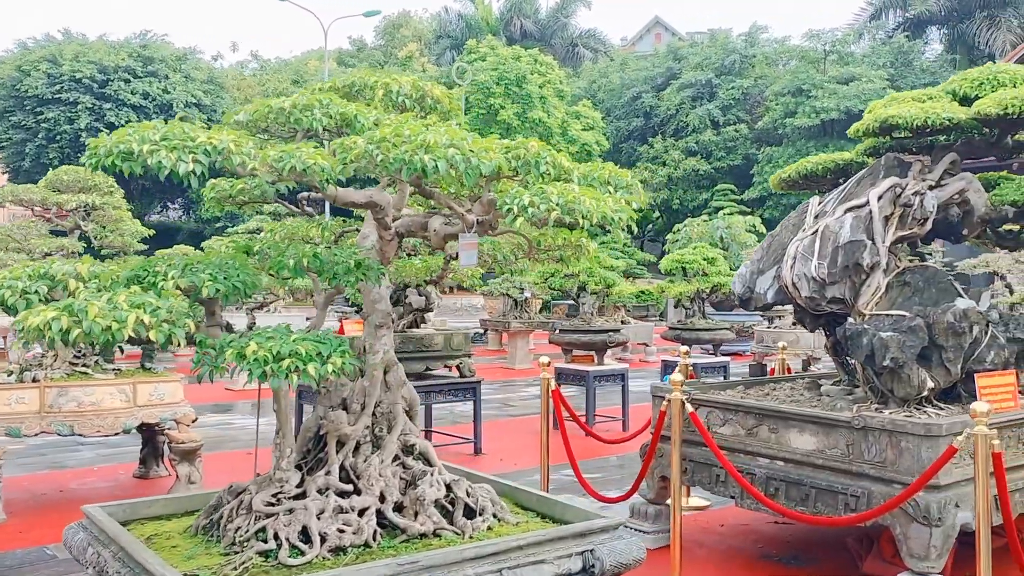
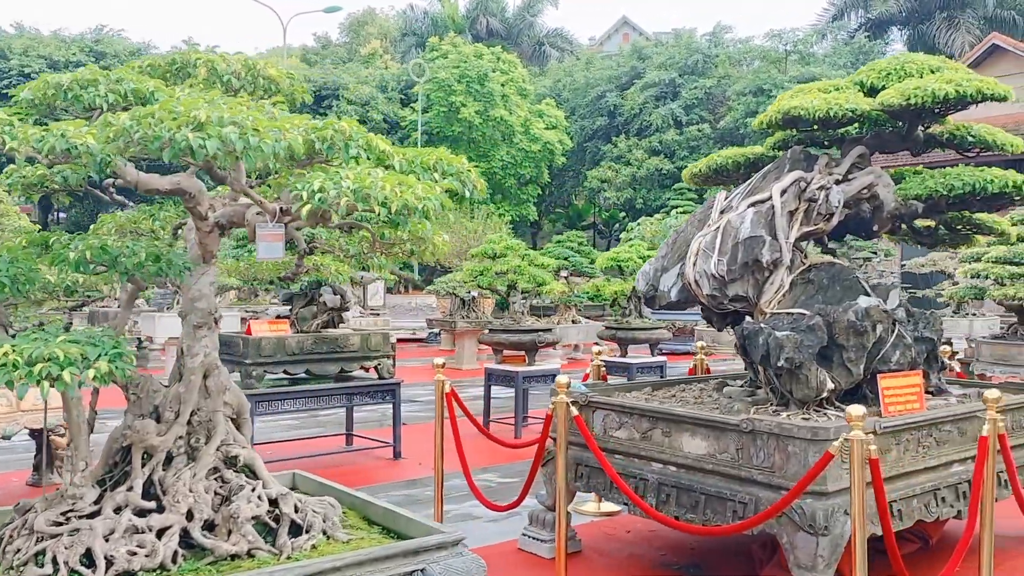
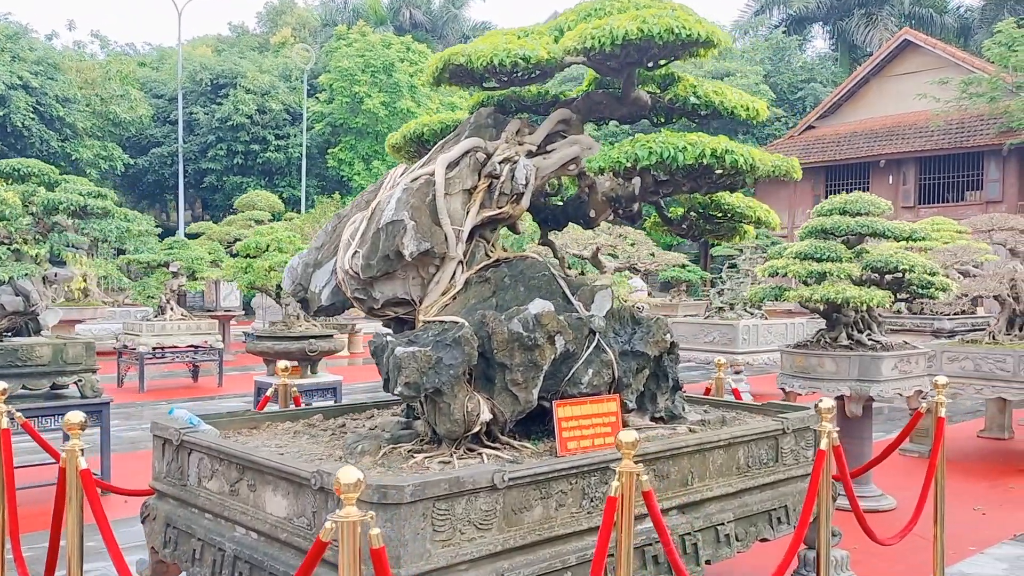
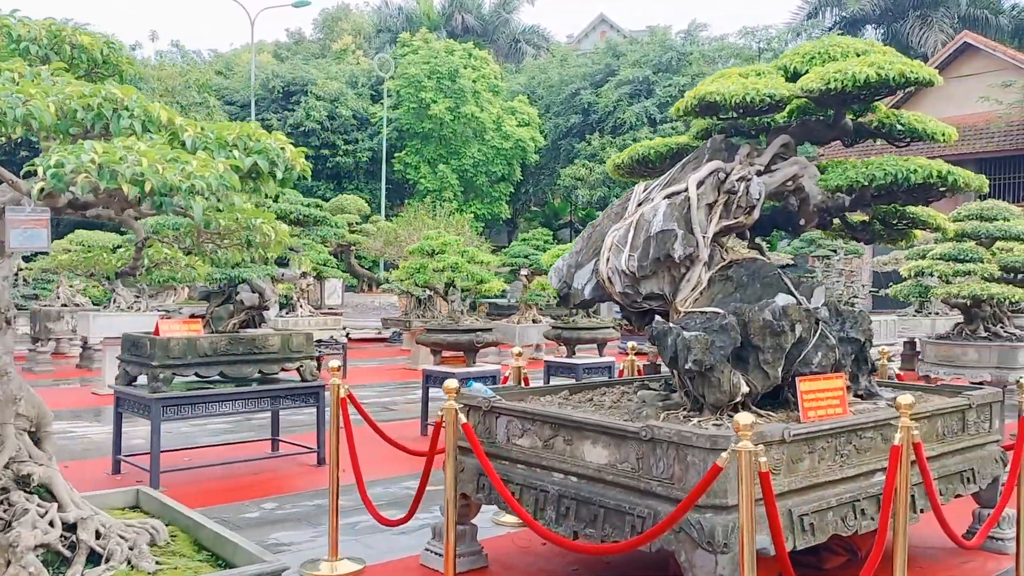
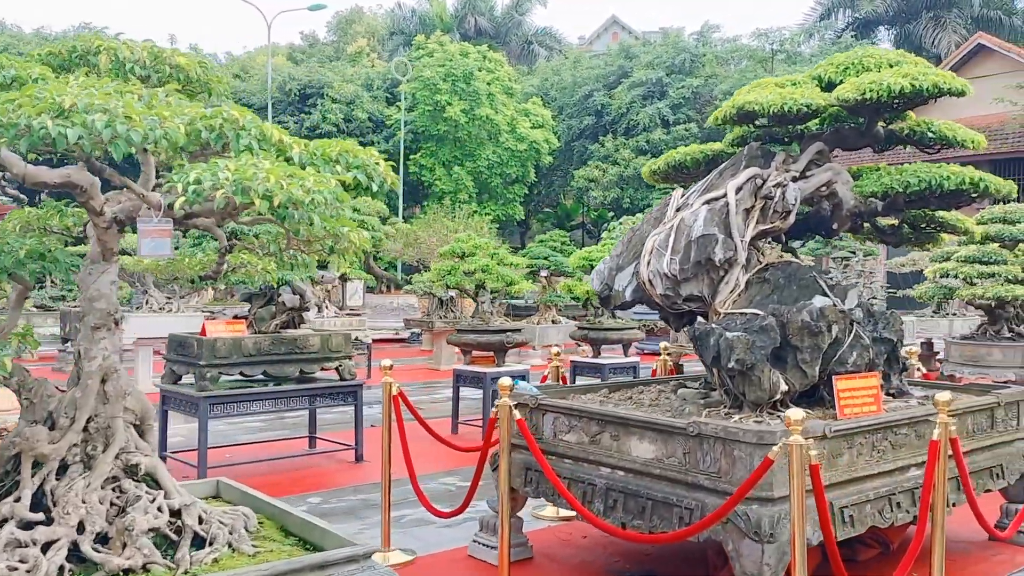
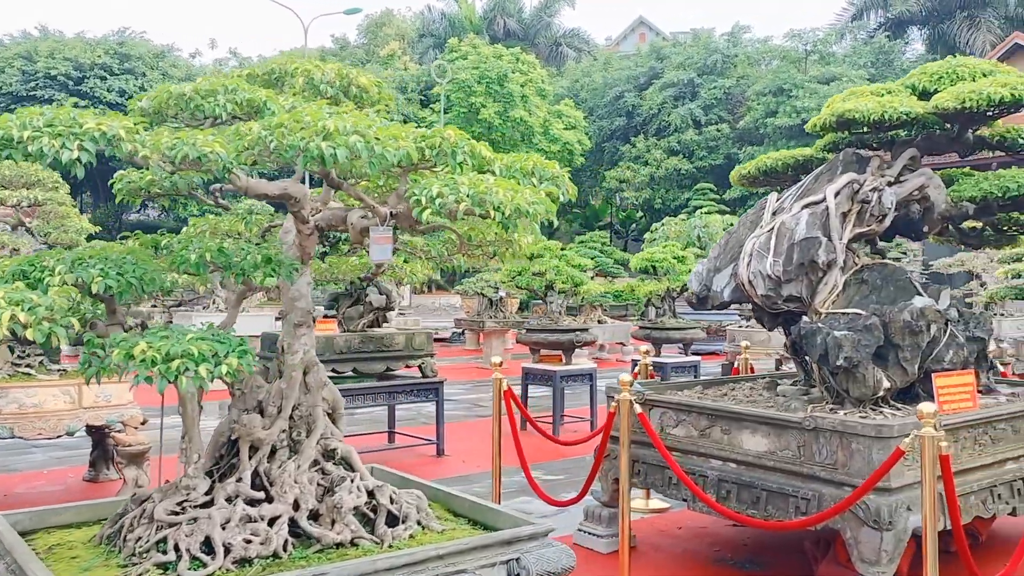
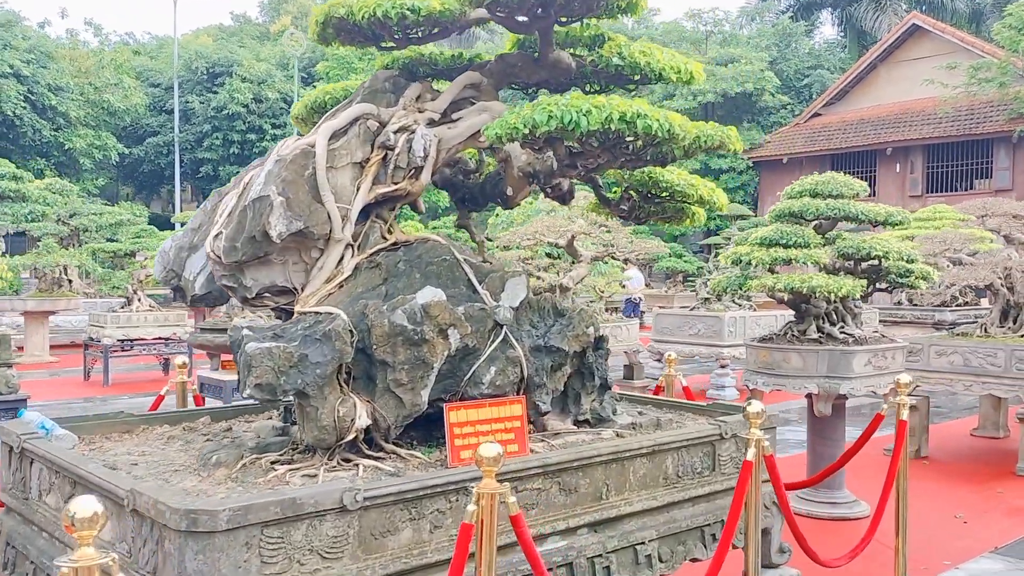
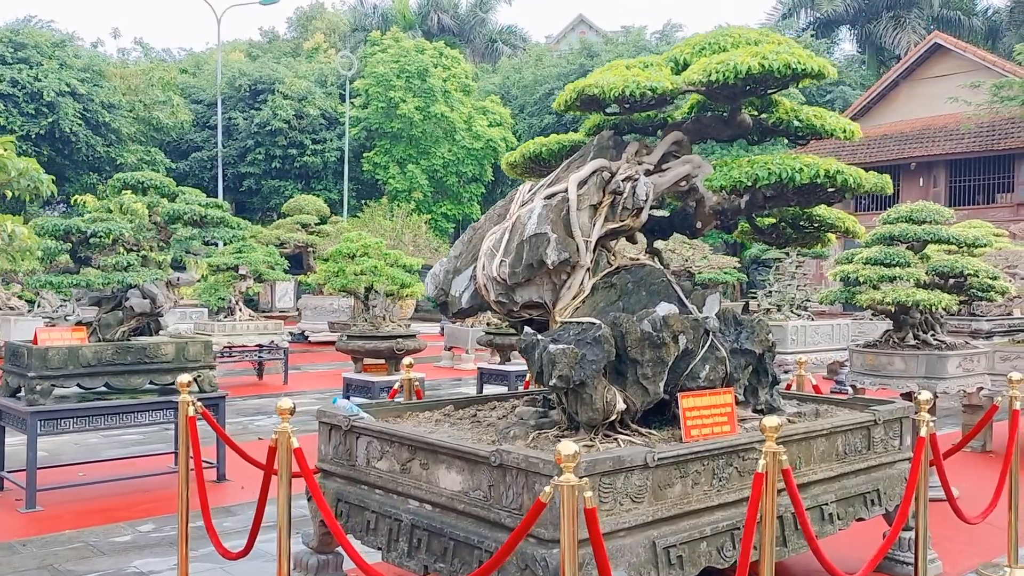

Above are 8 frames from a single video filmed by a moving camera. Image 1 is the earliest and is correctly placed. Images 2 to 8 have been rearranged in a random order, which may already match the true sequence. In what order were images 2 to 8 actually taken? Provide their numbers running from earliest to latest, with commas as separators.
6, 2, 5, 4, 8, 3, 7
